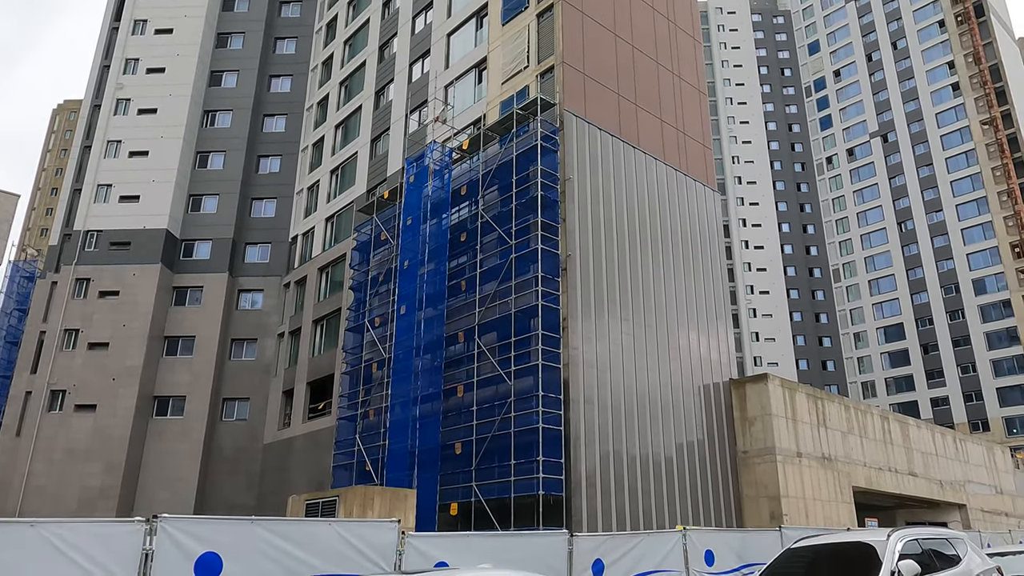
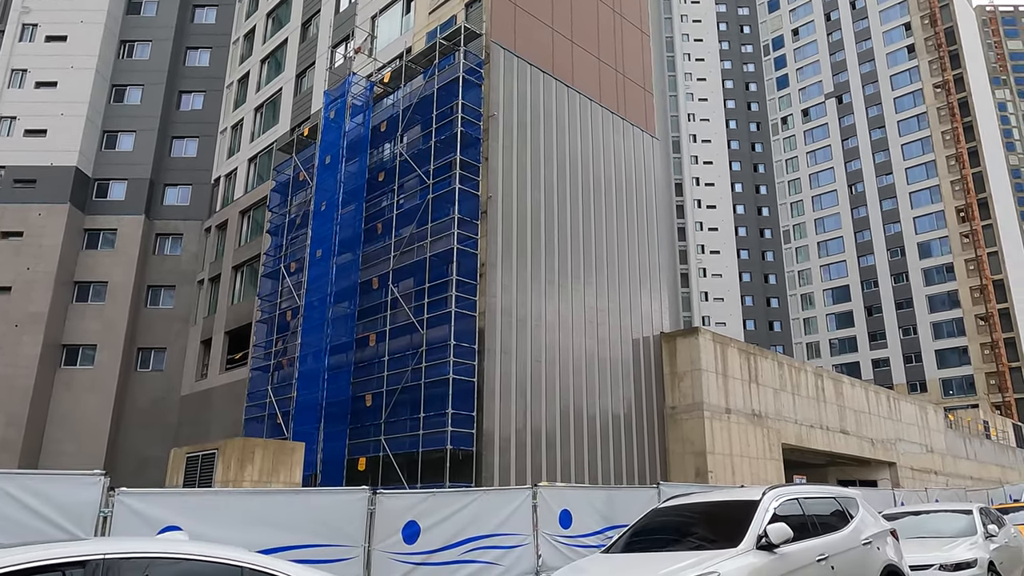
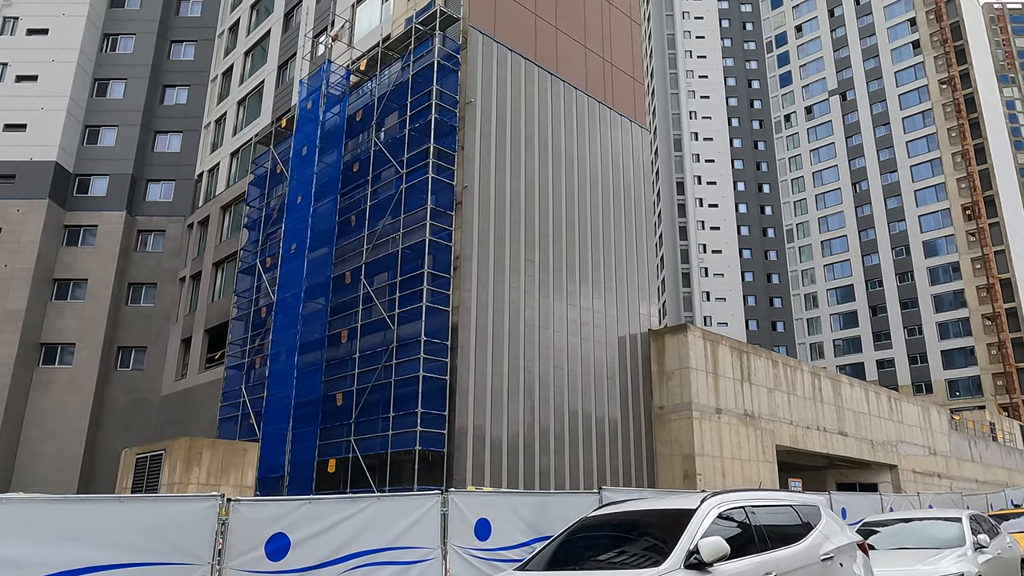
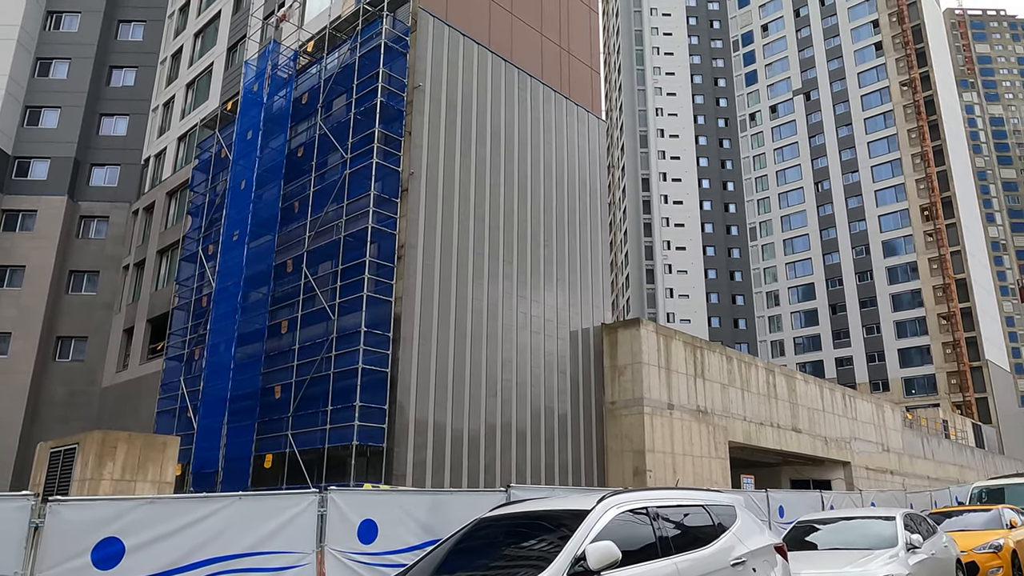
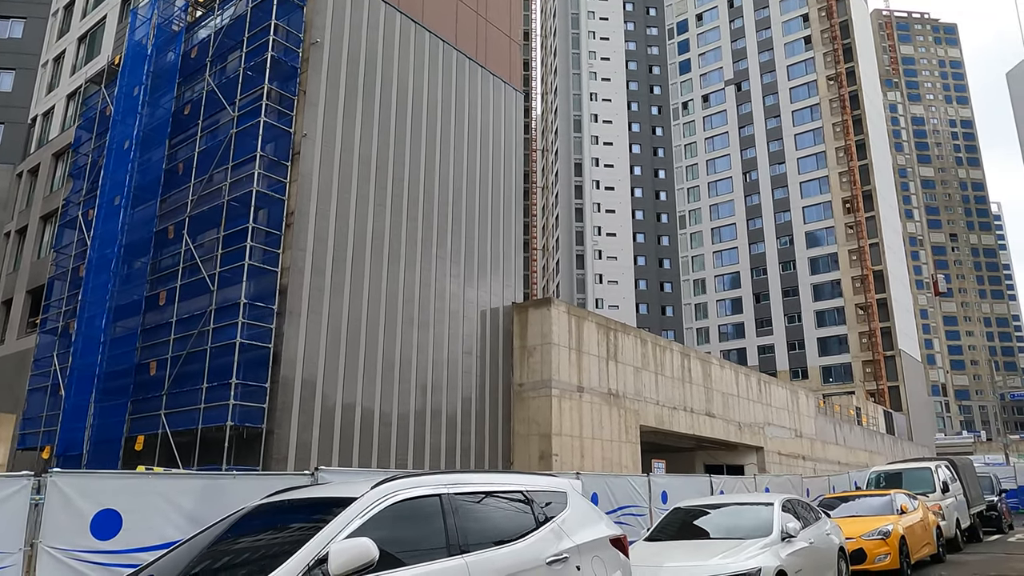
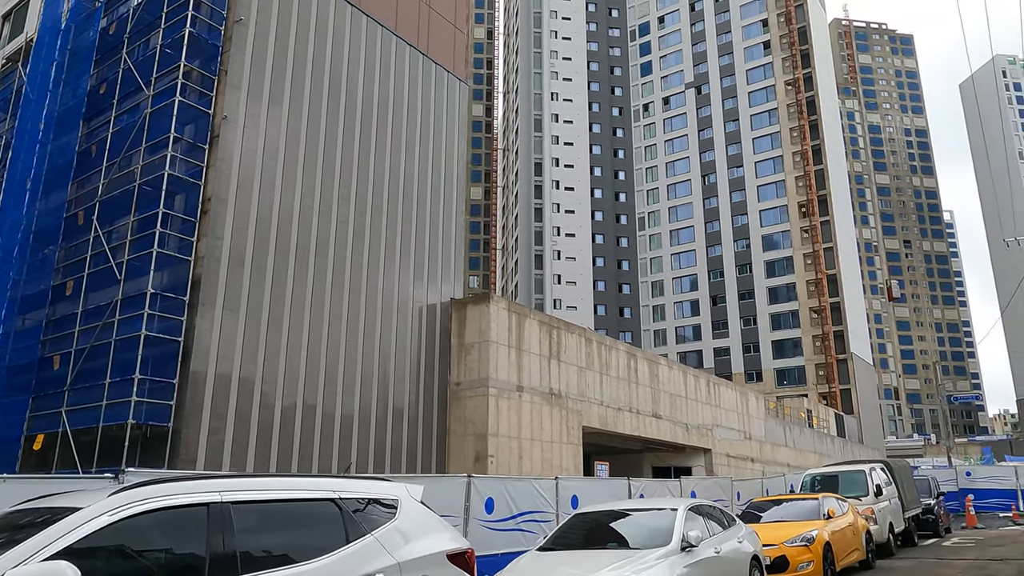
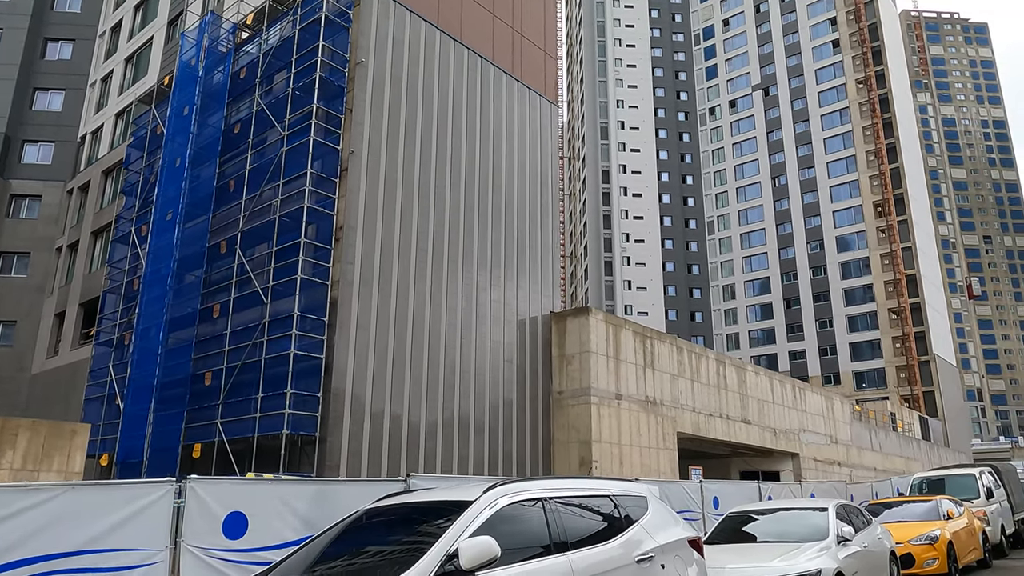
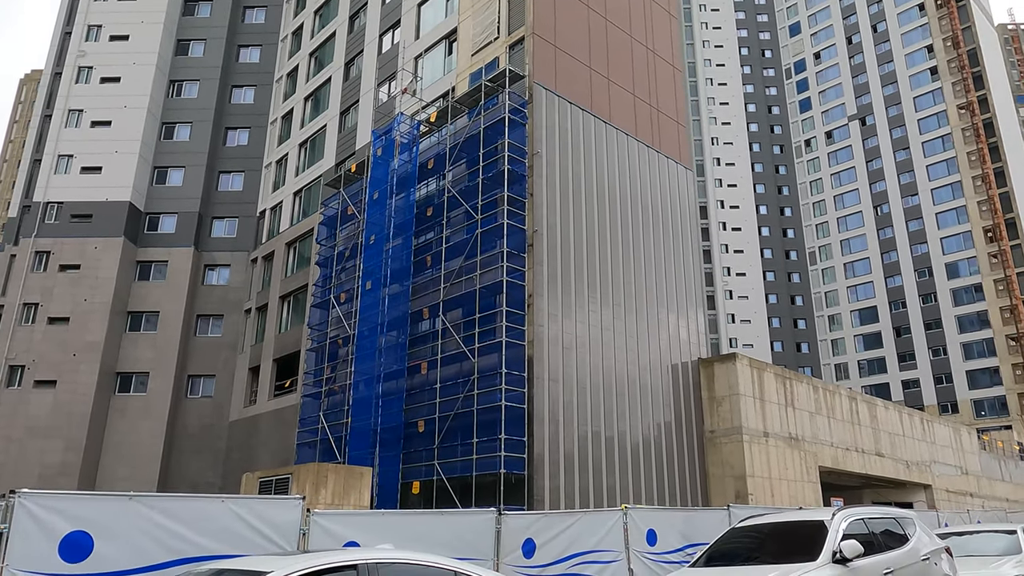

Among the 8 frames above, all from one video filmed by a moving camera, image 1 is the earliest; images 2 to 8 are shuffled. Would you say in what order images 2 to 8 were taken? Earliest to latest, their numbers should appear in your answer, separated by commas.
8, 2, 3, 4, 7, 5, 6
